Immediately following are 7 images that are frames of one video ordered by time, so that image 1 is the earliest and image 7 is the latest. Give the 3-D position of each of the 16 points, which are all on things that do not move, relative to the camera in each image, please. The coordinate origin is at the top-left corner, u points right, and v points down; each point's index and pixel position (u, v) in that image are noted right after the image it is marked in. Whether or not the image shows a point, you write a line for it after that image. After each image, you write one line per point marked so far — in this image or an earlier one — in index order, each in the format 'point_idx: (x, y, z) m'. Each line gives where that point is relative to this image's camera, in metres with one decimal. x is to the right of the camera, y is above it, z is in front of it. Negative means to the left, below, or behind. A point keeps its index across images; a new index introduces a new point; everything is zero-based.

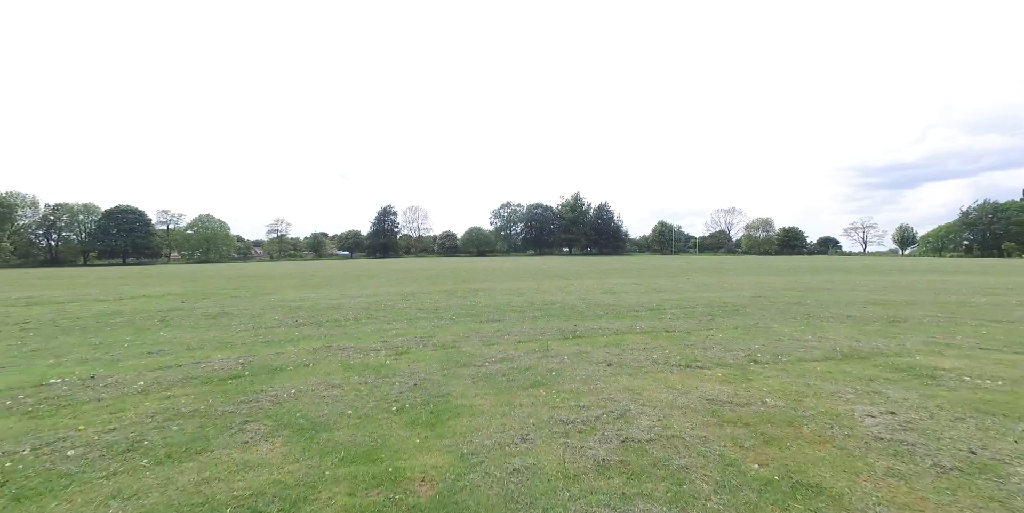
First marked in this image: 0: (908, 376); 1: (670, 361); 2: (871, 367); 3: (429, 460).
0: (+9.0, -2.6, +10.7) m
1: (+4.2, -2.7, +12.8) m
2: (+9.1, -2.6, +12.1) m
3: (-1.2, -2.6, +6.4) m
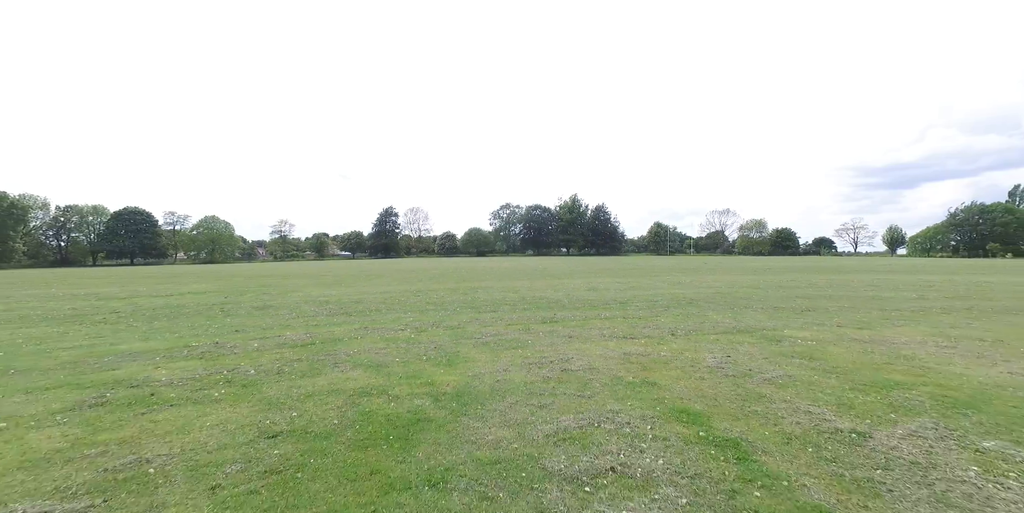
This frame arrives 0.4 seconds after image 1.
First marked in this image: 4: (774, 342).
0: (+8.6, -2.8, +16.4) m
1: (+3.8, -2.9, +18.5) m
2: (+8.7, -2.8, +17.8) m
3: (-1.6, -2.8, +12.1) m
4: (+8.8, -2.8, +16.3) m
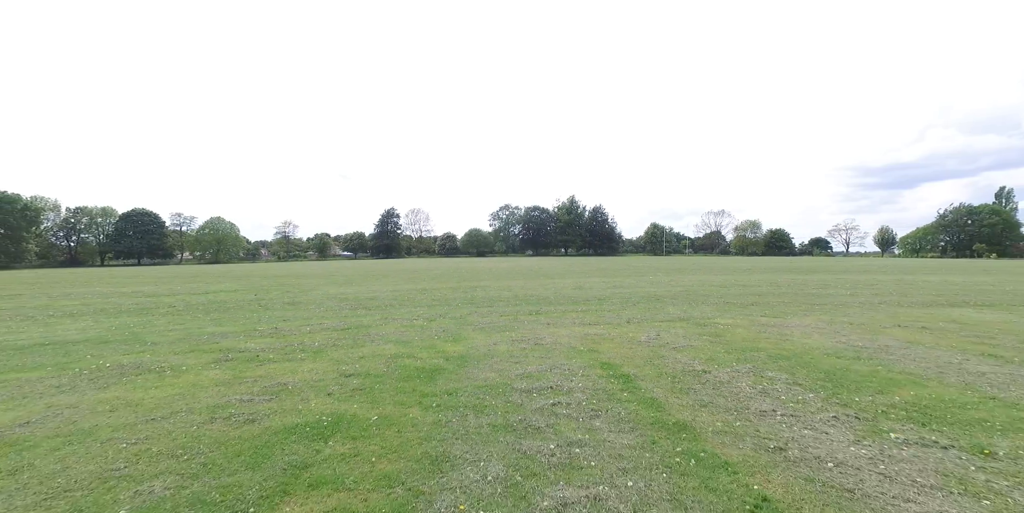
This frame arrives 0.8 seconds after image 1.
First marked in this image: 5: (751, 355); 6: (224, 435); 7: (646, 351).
0: (+8.1, -3.0, +21.7) m
1: (+3.4, -3.1, +23.8) m
2: (+8.2, -3.0, +23.1) m
3: (-2.1, -3.0, +17.4) m
4: (+8.4, -3.0, +21.7) m
5: (+7.2, -2.9, +14.7) m
6: (-5.2, -3.1, +8.6) m
7: (+4.3, -2.9, +15.9) m
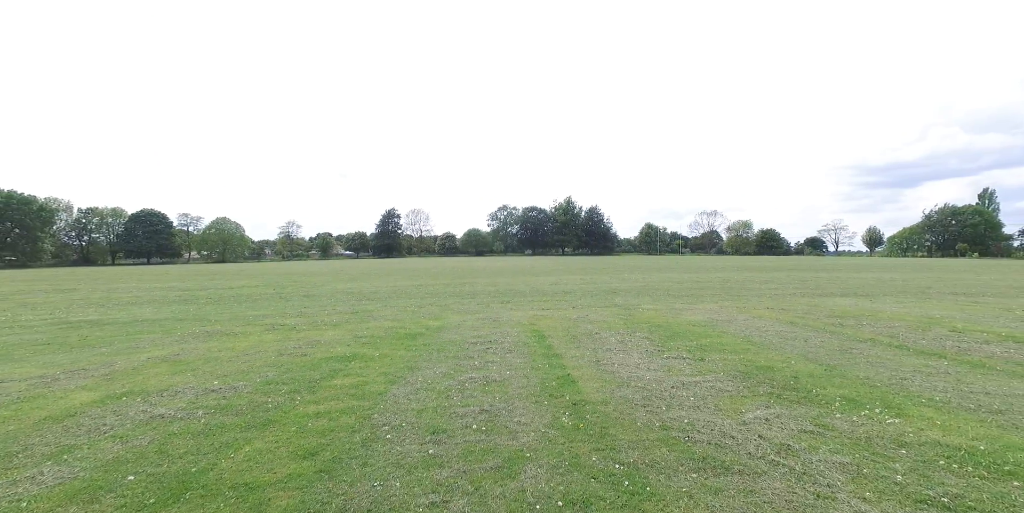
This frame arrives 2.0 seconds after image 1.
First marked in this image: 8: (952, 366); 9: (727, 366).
0: (+6.4, -3.0, +28.3) m
1: (+1.7, -3.1, +30.5) m
2: (+6.5, -3.0, +29.7) m
3: (-3.8, -3.0, +24.1) m
4: (+6.7, -3.0, +28.3) m
5: (+5.5, -2.9, +21.4) m
6: (-6.9, -3.1, +15.3) m
7: (+2.6, -2.9, +22.5) m
8: (+10.4, -2.7, +11.6) m
9: (+5.7, -2.8, +13.0) m
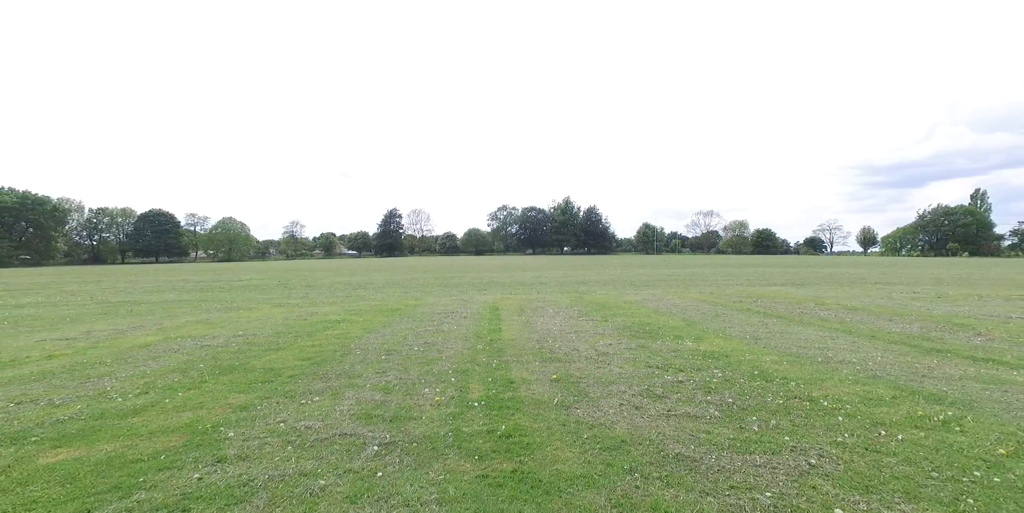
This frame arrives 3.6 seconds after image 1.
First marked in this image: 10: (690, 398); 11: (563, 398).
0: (+4.6, -2.5, +32.9) m
1: (-0.1, -2.6, +35.1) m
2: (+4.7, -2.5, +34.3) m
3: (-5.6, -2.5, +28.7) m
4: (+4.9, -2.5, +32.9) m
5: (+3.7, -2.4, +26.0) m
6: (-8.8, -2.6, +20.0) m
7: (+0.7, -2.4, +27.1) m
8: (+8.5, -2.2, +16.2) m
9: (+3.8, -2.3, +17.6) m
10: (+2.9, -2.3, +8.1) m
11: (+0.8, -2.3, +8.3) m
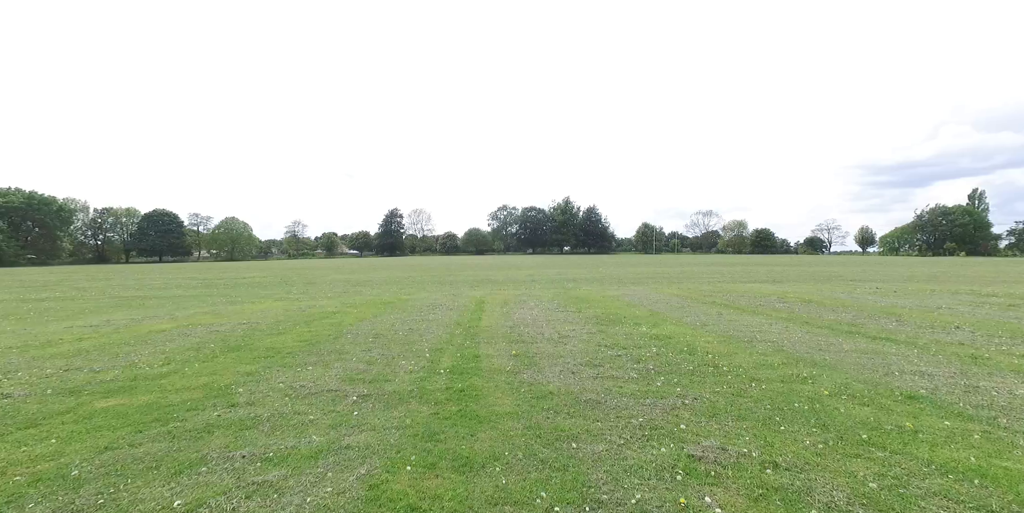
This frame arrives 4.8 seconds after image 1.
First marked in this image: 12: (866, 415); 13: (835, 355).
0: (+3.9, -2.3, +34.6) m
1: (-0.7, -2.4, +36.7) m
2: (+4.1, -2.4, +36.0) m
3: (-6.3, -2.4, +30.4) m
4: (+4.2, -2.3, +34.5) m
5: (+3.0, -2.2, +27.6) m
6: (-9.5, -2.4, +21.7) m
7: (0.0, -2.3, +28.8) m
8: (+7.8, -2.0, +17.8) m
9: (+3.1, -2.1, +19.2) m
10: (+2.1, -2.1, +9.7) m
11: (+0.1, -2.2, +10.0) m
12: (+4.2, -1.9, +6.0) m
13: (+6.2, -1.9, +9.6) m
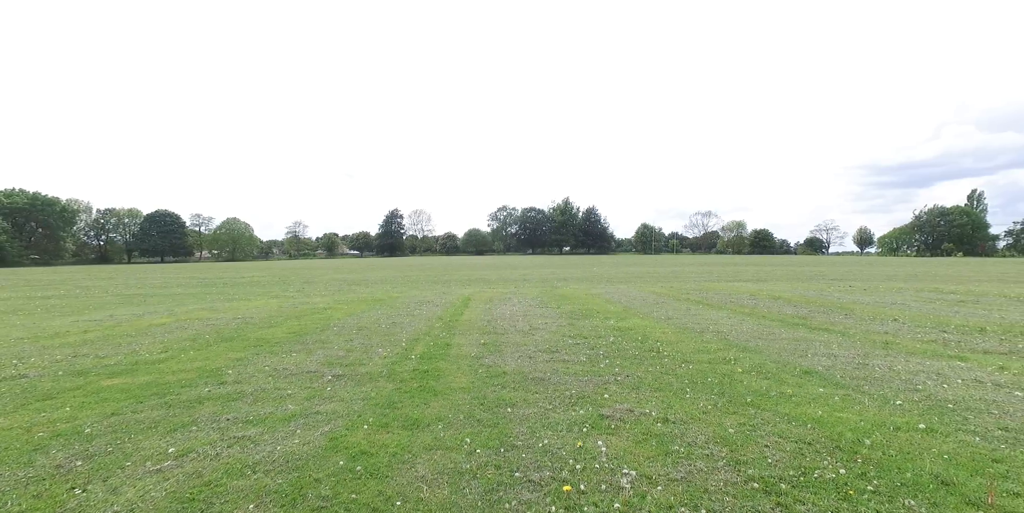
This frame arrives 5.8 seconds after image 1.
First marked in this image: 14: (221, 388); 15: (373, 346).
0: (+3.2, -2.3, +35.6) m
1: (-1.4, -2.4, +37.8) m
2: (+3.4, -2.3, +37.0) m
3: (-7.0, -2.3, +31.5) m
4: (+3.5, -2.3, +35.5) m
5: (+2.3, -2.2, +28.6) m
6: (-10.2, -2.4, +22.7) m
7: (-0.7, -2.2, +29.8) m
8: (+7.0, -2.0, +18.8) m
9: (+2.3, -2.1, +20.2) m
10: (+1.3, -2.0, +10.7) m
11: (-0.7, -2.1, +11.0) m
12: (+3.5, -1.8, +7.0) m
13: (+5.4, -1.8, +10.6) m
14: (-4.8, -2.2, +8.2) m
15: (-3.4, -2.2, +12.2) m
